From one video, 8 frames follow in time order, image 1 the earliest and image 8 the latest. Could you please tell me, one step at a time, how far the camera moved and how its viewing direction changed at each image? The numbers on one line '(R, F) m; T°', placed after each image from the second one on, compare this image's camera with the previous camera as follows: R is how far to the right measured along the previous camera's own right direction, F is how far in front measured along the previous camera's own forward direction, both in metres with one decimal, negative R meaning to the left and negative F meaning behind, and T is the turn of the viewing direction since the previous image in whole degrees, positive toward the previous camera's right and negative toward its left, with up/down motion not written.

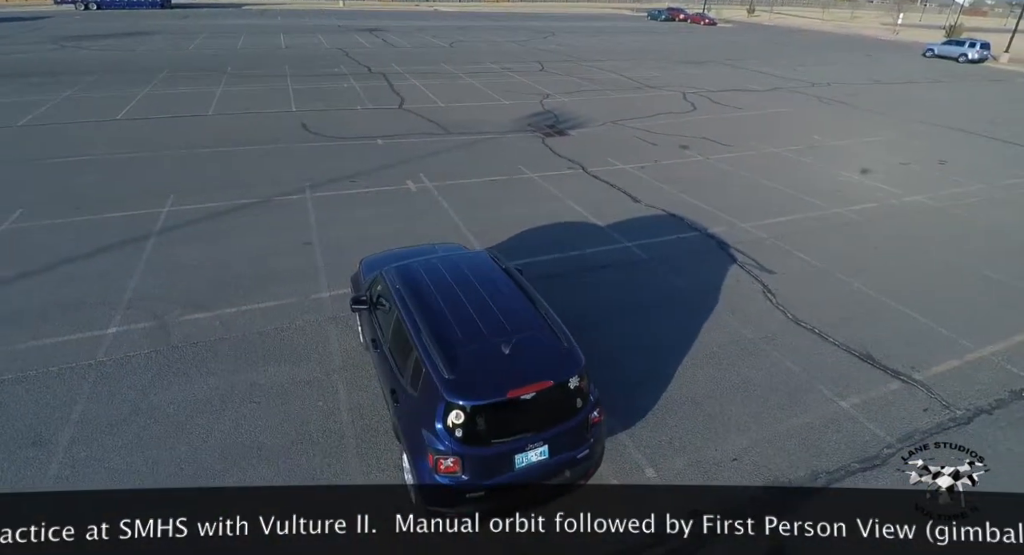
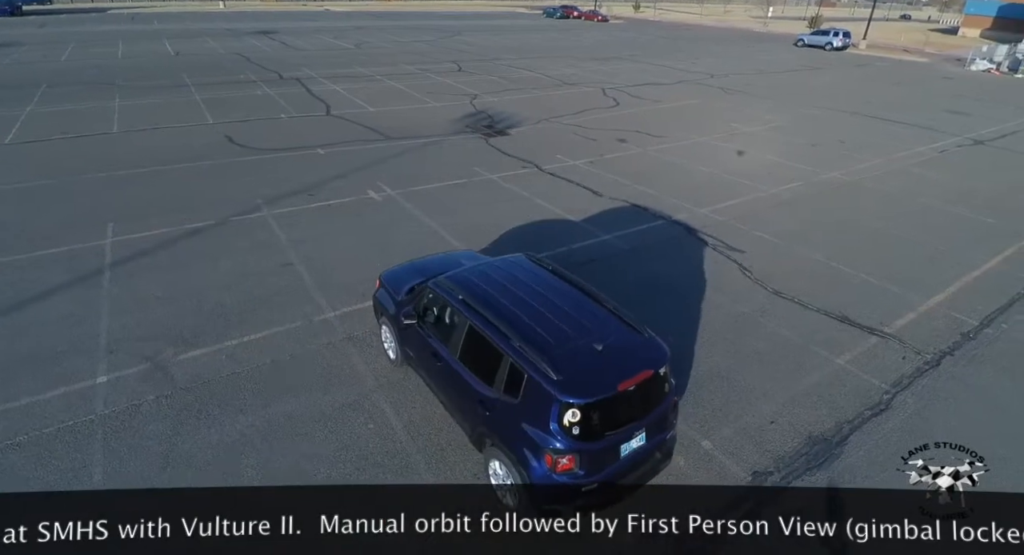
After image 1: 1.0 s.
(-1.4, 0.0) m; +10°
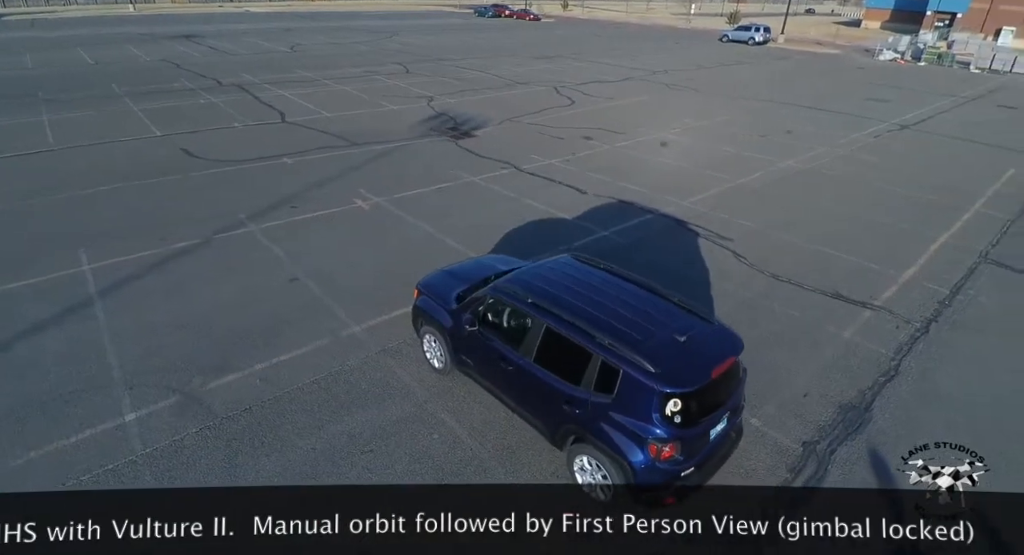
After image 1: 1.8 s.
(-1.2, -0.1) m; +7°
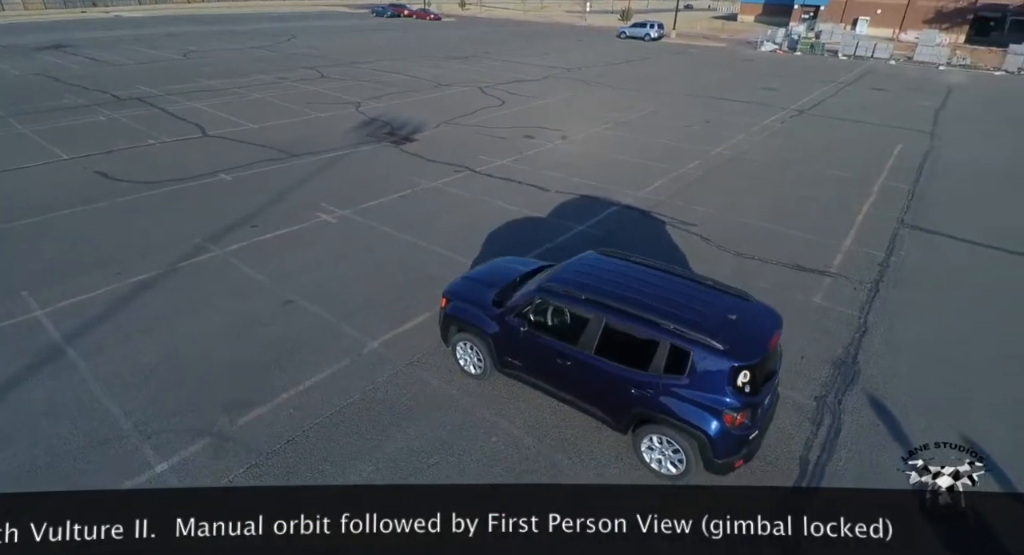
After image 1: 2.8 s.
(-1.4, -0.1) m; +9°
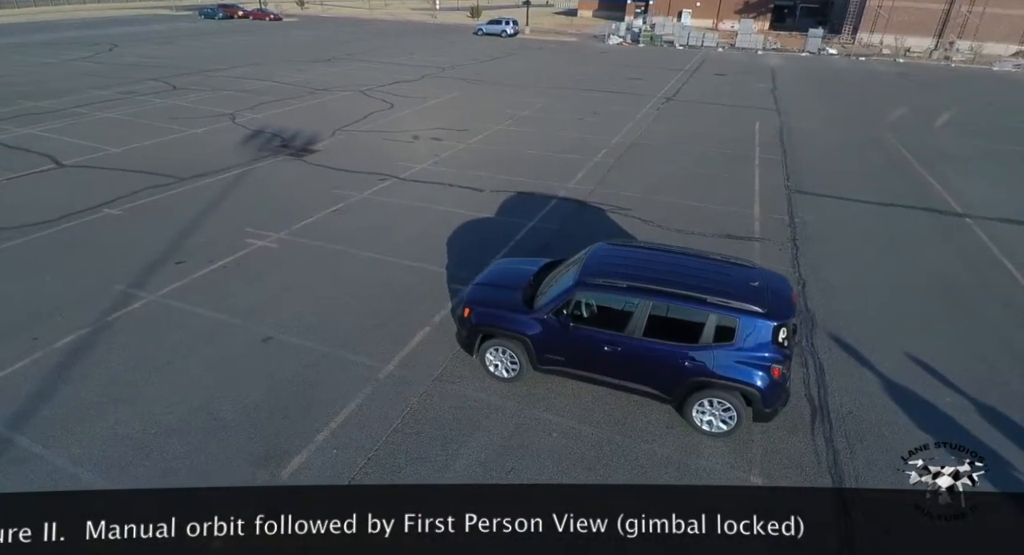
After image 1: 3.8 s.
(-1.8, +0.1) m; +14°
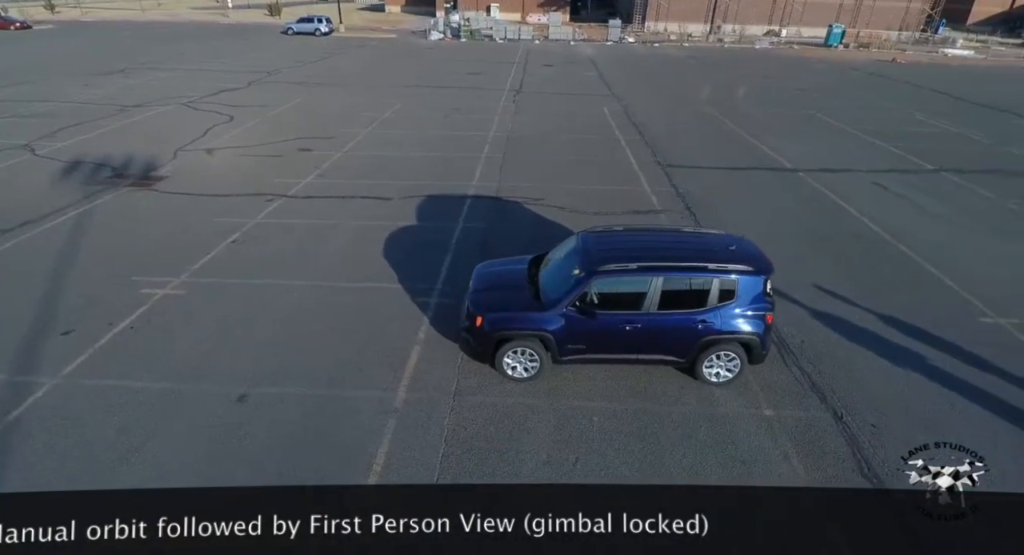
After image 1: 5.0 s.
(-2.0, +0.2) m; +17°
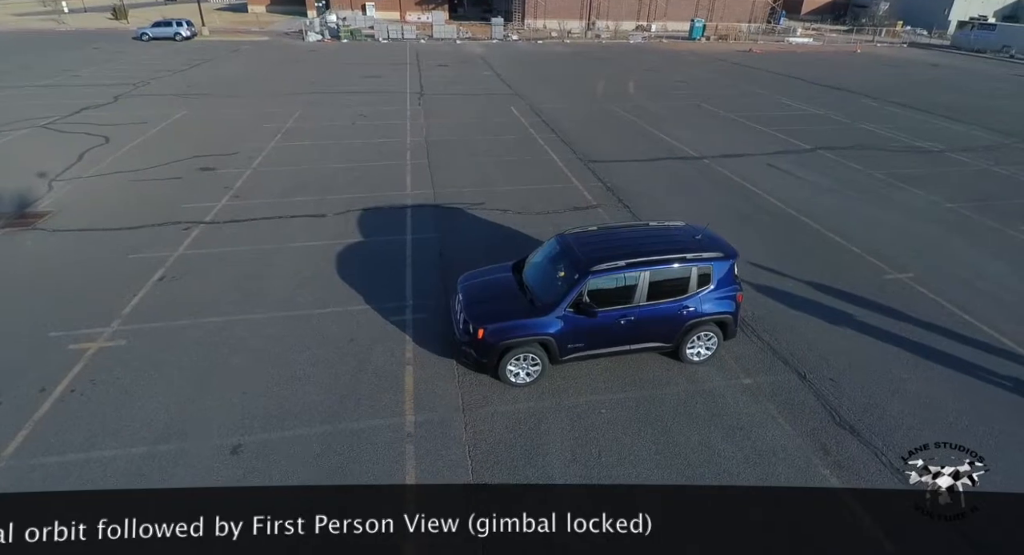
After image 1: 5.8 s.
(-1.2, 0.0) m; +11°
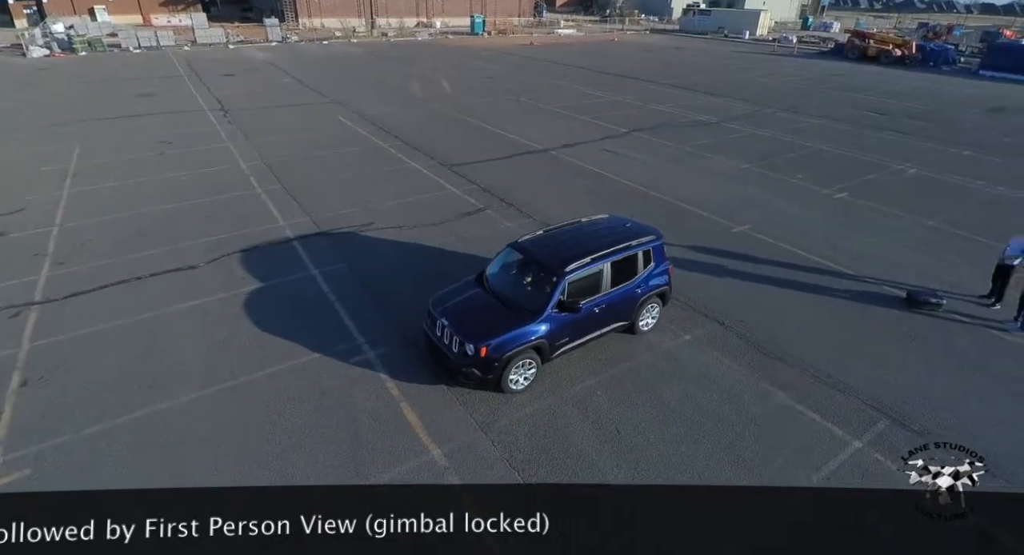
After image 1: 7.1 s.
(-2.2, +0.1) m; +20°
